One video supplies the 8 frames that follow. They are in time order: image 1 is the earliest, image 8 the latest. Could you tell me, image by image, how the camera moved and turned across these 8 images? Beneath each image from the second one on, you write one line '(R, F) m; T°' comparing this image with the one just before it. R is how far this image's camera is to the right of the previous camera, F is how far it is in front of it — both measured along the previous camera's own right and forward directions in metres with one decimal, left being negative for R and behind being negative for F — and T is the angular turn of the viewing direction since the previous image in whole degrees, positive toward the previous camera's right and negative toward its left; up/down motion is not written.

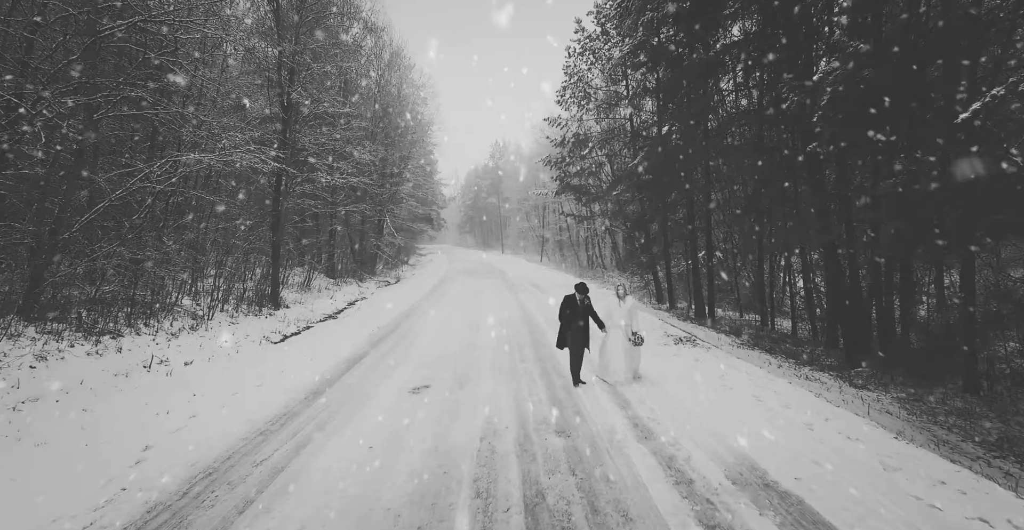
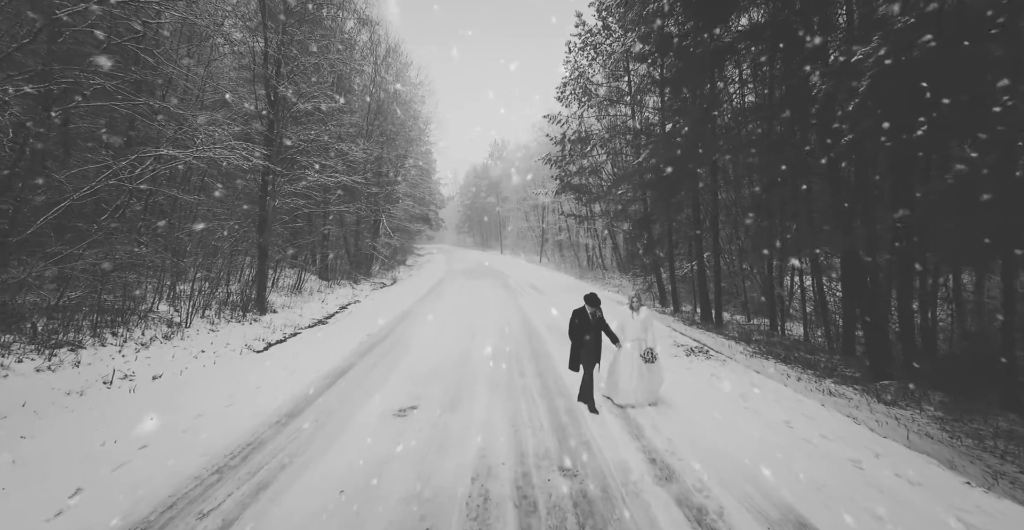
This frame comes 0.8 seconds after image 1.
(0.0, +0.5) m; 0°
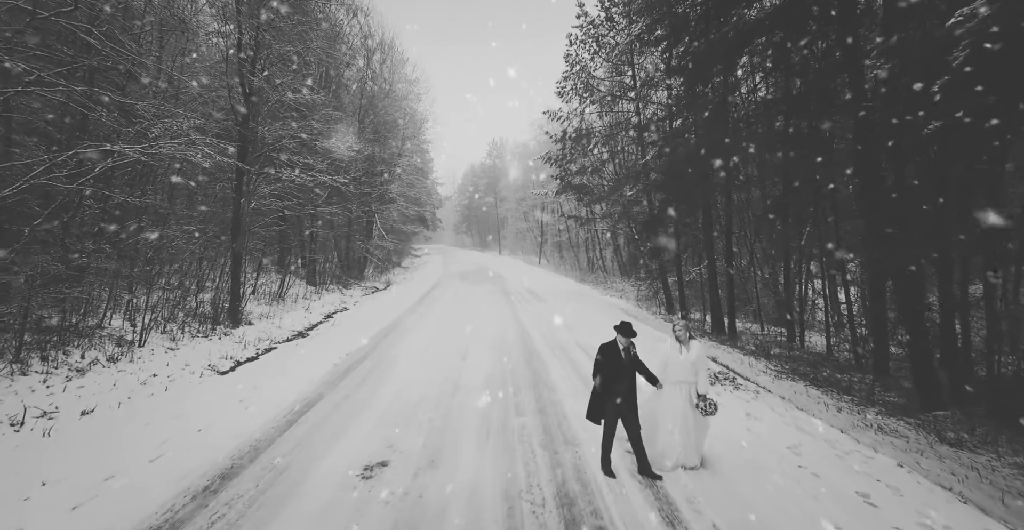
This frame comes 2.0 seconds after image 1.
(0.0, +0.9) m; 0°
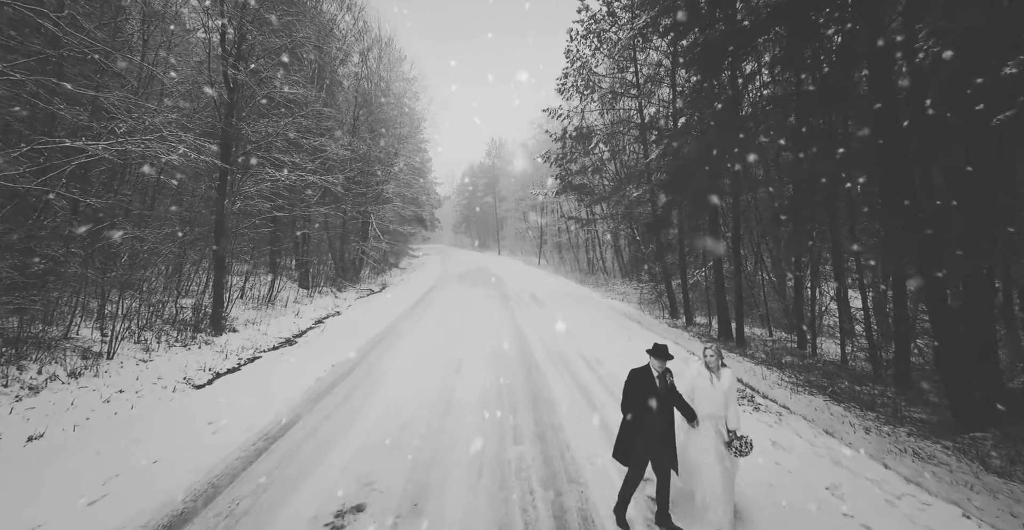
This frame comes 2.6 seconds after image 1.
(0.0, +0.5) m; 0°
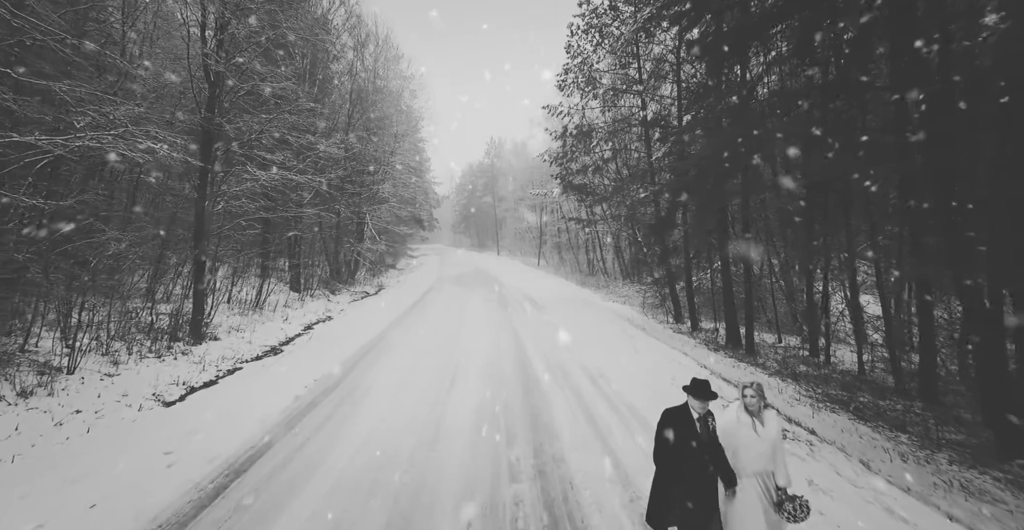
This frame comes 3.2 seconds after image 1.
(0.0, +0.5) m; 0°
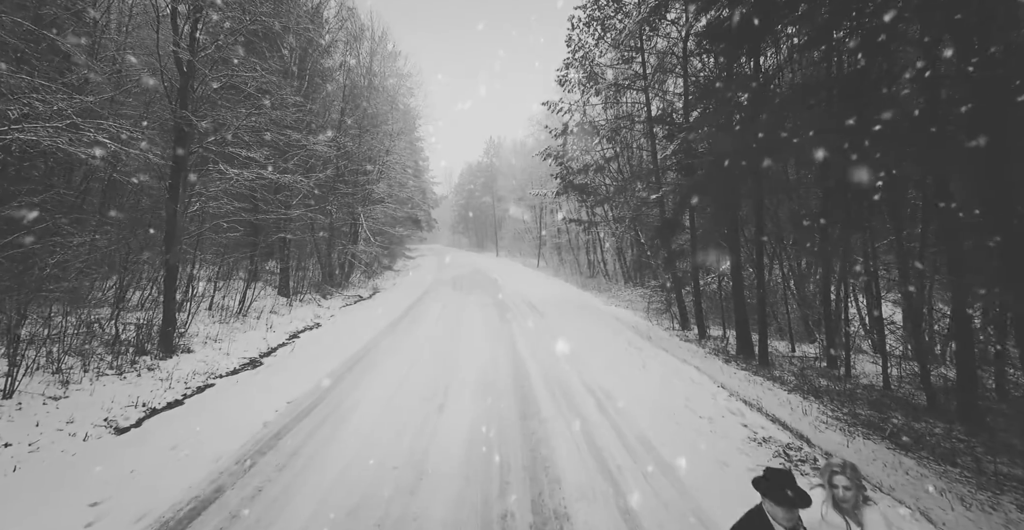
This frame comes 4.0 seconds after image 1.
(0.0, +0.7) m; 0°
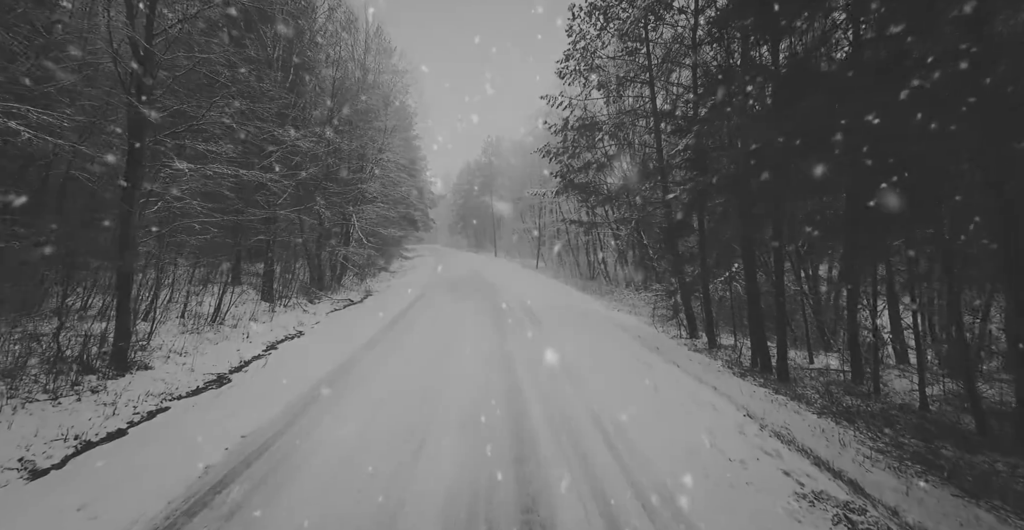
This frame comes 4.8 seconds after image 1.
(+0.1, +0.9) m; 0°
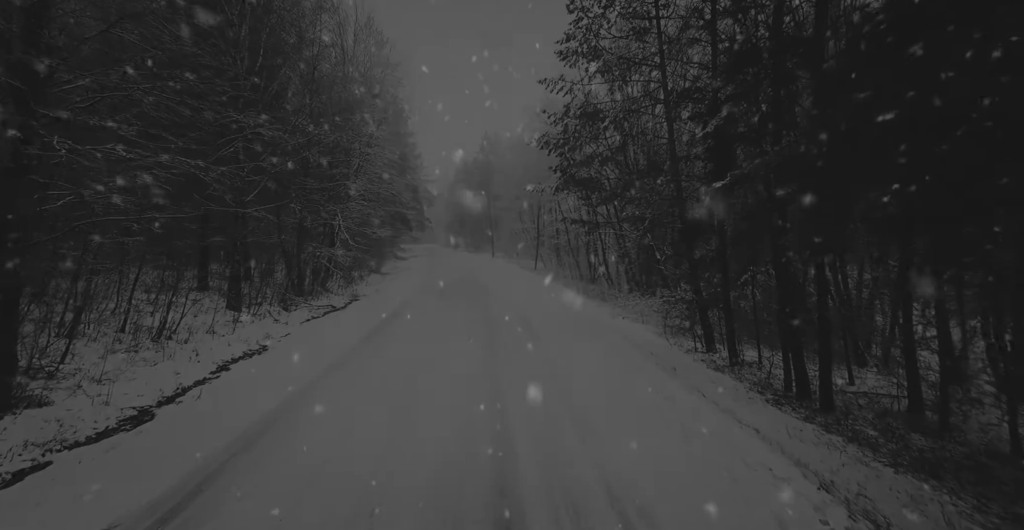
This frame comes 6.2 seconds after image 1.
(+0.1, +1.5) m; 0°
